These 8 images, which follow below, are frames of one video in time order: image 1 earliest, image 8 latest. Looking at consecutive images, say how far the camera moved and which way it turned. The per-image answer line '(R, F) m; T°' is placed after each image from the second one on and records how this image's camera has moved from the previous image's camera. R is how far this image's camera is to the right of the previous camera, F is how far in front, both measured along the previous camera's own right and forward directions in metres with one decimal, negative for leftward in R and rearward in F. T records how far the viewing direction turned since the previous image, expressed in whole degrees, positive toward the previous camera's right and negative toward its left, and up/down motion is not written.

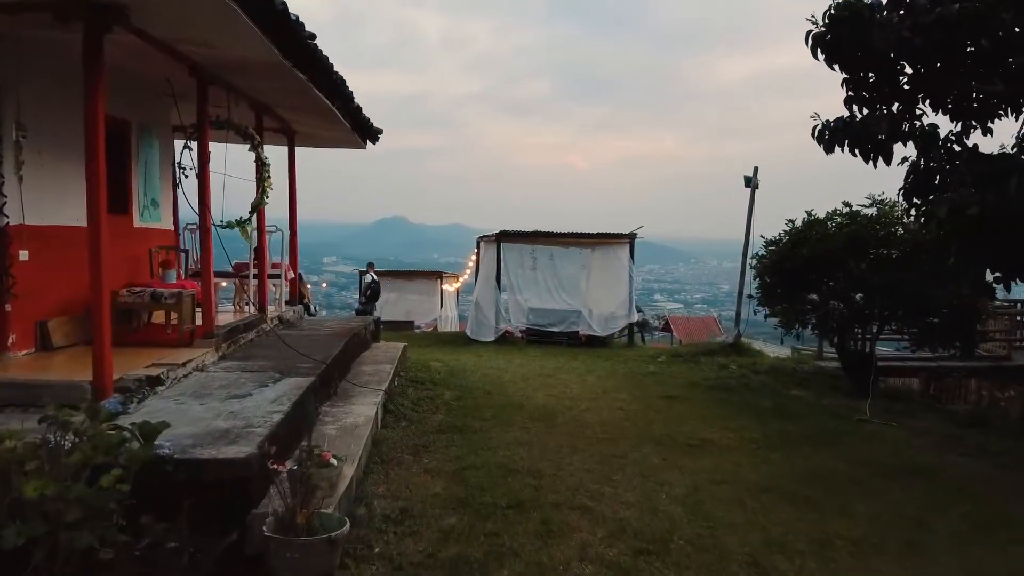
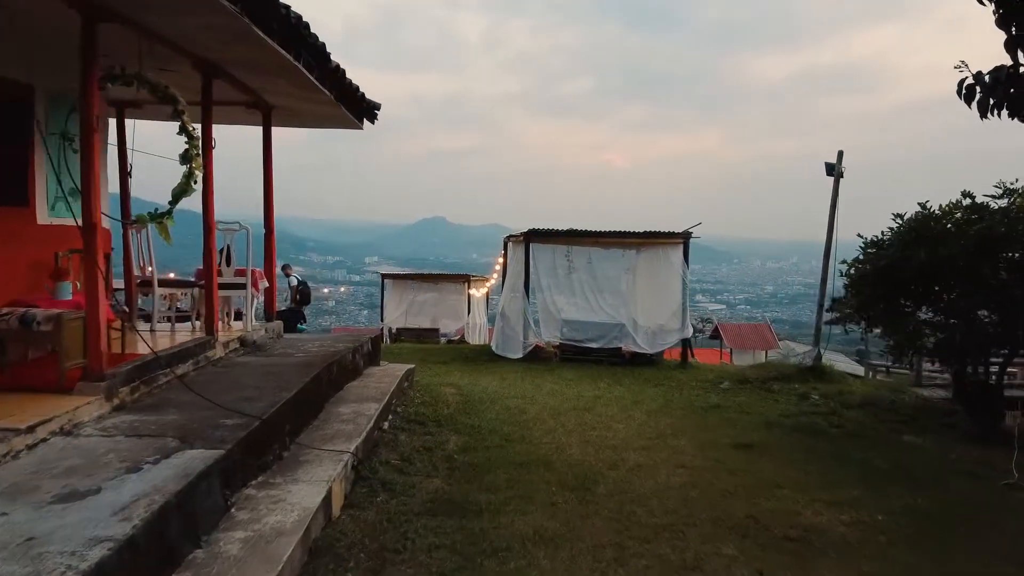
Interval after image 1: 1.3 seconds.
(+0.1, +1.7) m; -3°
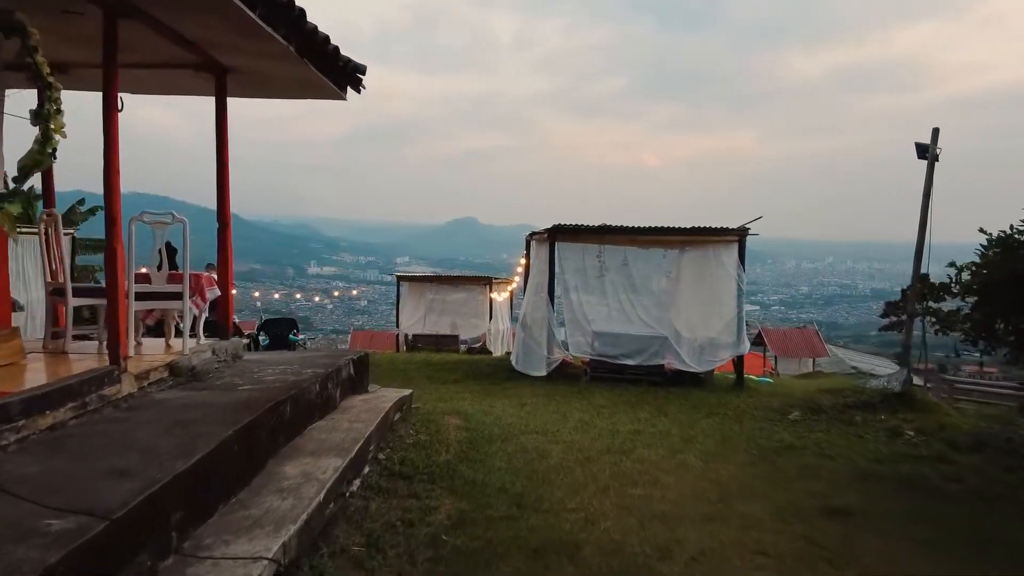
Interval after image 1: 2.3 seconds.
(+0.1, +1.5) m; -2°
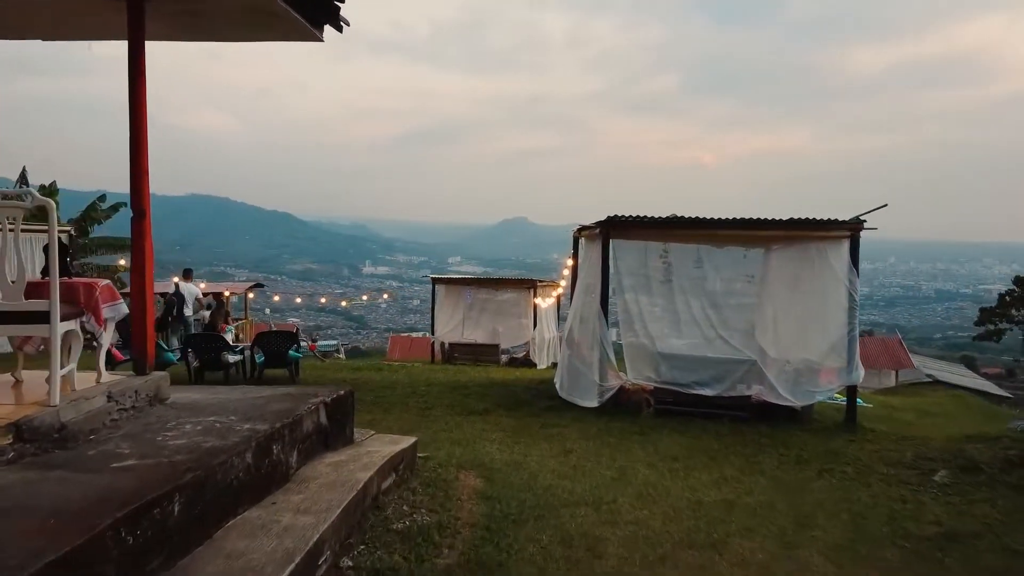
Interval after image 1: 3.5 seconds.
(+0.1, +1.7) m; -4°
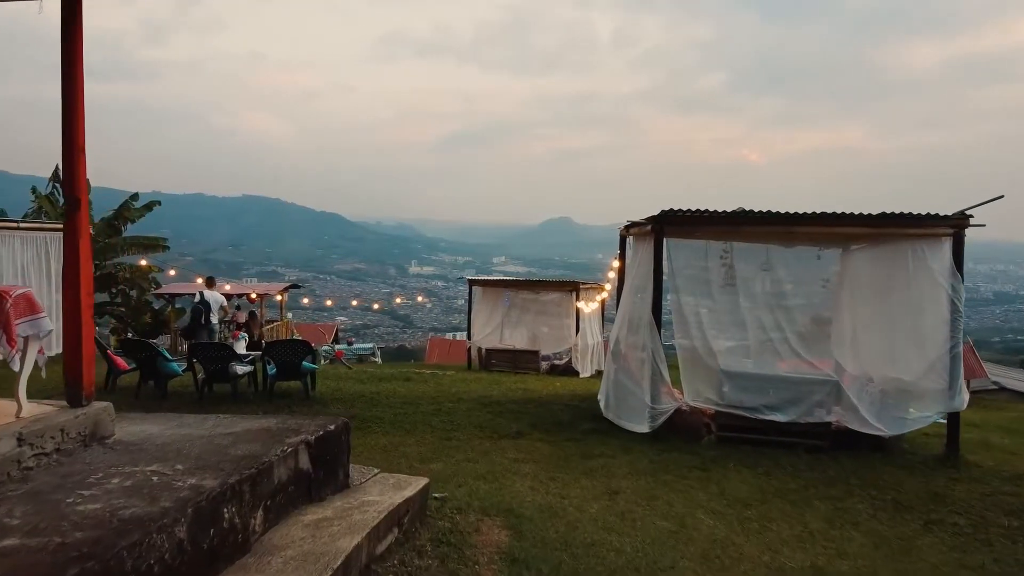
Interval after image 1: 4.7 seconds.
(0.0, +0.9) m; -3°
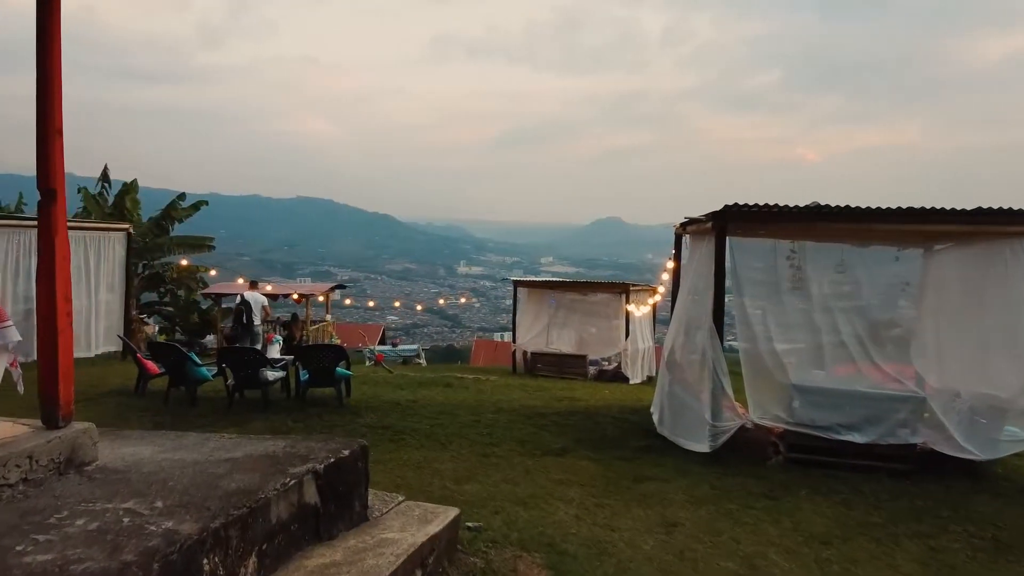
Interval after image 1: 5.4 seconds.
(0.0, +0.5) m; -4°
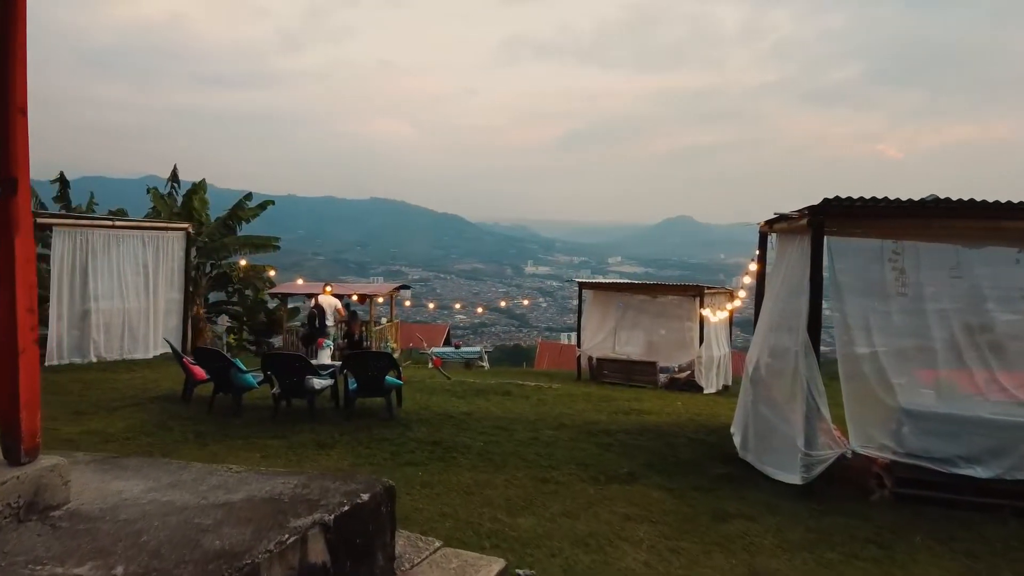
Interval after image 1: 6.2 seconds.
(0.0, +0.5) m; -5°
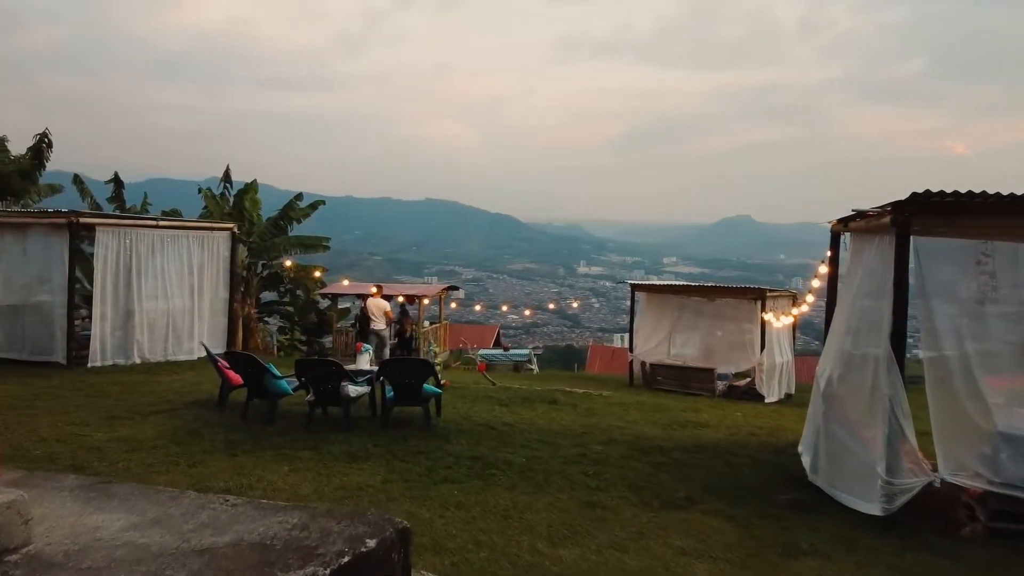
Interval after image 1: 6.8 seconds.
(0.0, +0.4) m; -4°
